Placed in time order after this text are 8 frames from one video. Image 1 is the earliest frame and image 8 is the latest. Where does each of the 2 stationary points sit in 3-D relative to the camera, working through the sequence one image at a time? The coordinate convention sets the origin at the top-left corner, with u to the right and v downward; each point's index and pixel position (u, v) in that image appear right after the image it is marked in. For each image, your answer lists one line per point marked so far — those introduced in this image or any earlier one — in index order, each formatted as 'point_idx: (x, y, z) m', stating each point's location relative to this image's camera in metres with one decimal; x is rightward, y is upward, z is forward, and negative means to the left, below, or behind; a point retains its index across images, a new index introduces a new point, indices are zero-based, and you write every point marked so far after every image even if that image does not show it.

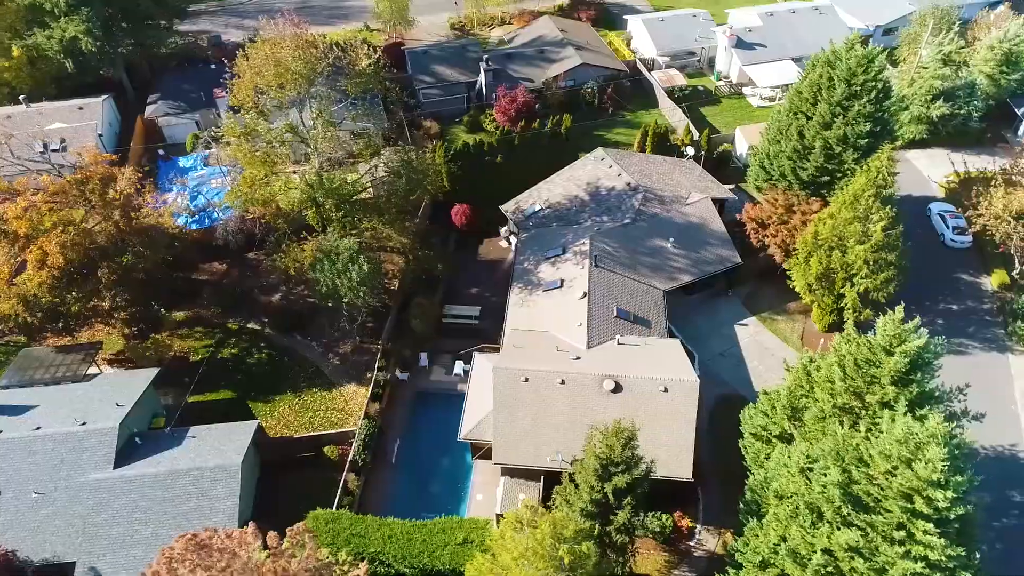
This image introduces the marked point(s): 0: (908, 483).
0: (+9.5, -4.8, +17.0) m
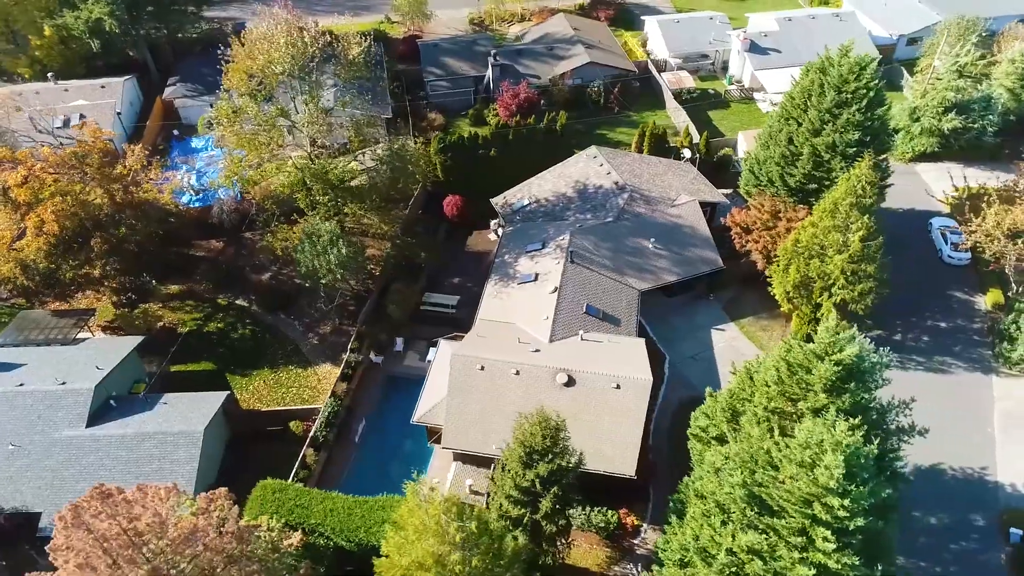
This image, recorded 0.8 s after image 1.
0: (+7.1, -4.9, +16.9) m
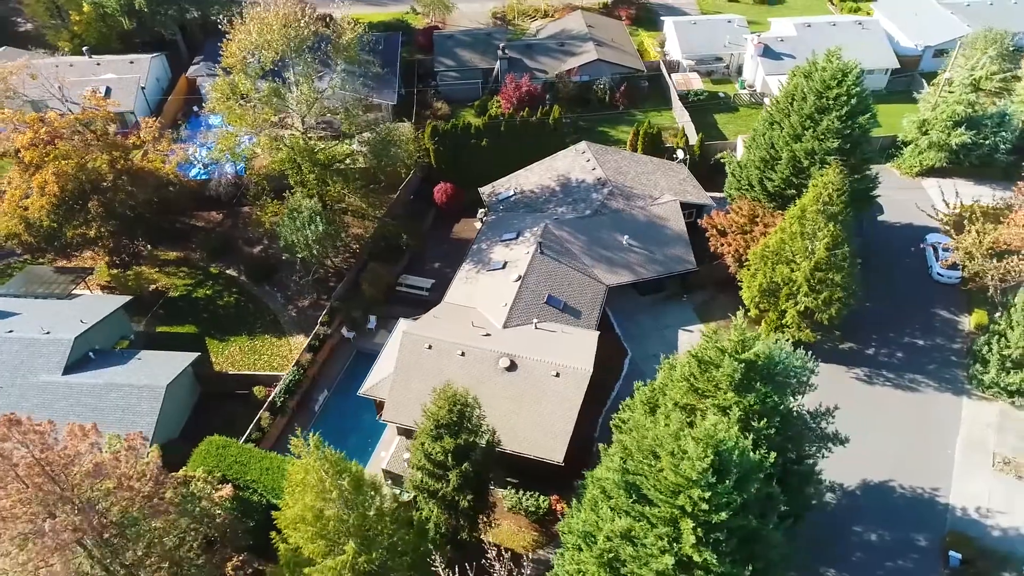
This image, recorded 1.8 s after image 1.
0: (+3.9, -4.7, +17.1) m
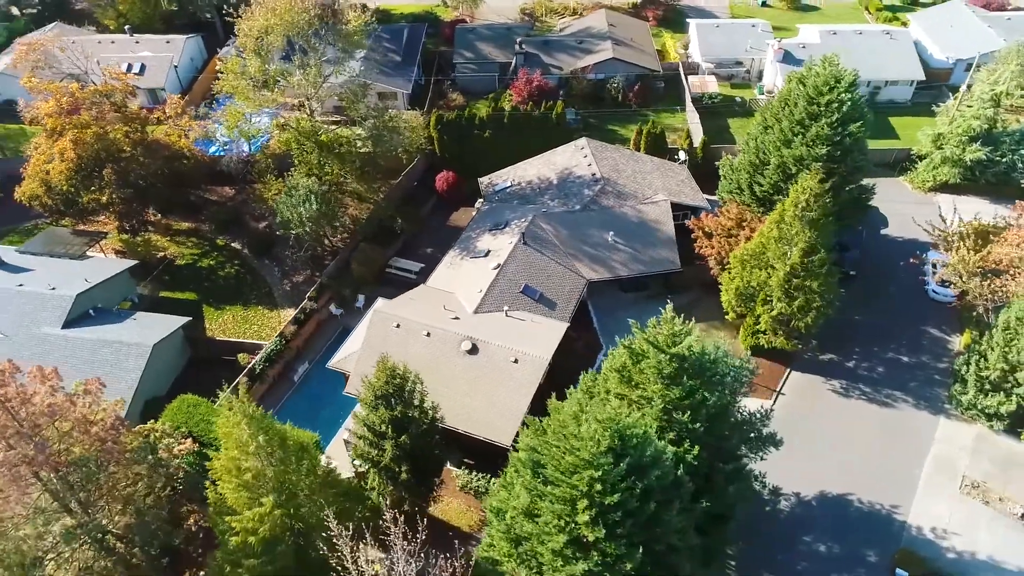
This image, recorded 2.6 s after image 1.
0: (+1.5, -4.3, +17.5) m
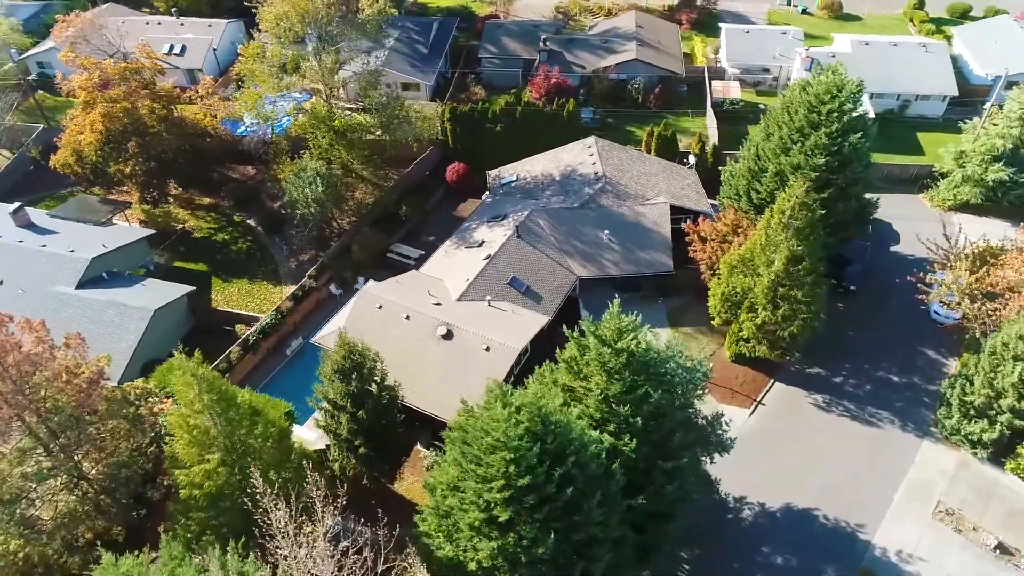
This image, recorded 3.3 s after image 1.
0: (-0.6, -4.0, +18.0) m
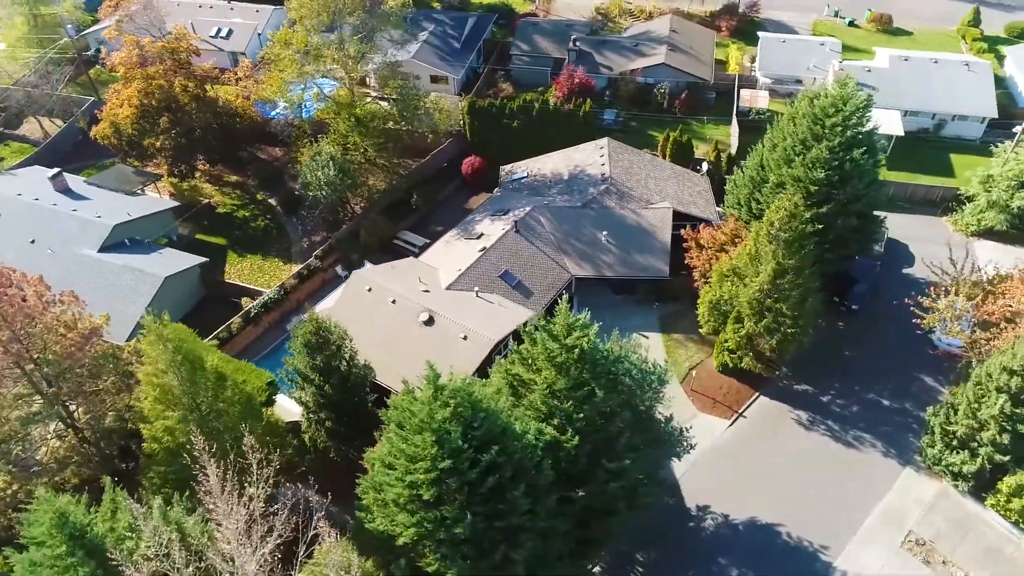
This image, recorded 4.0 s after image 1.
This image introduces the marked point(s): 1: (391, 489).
0: (-2.5, -3.6, +18.6) m
1: (-3.4, -5.6, +19.5) m
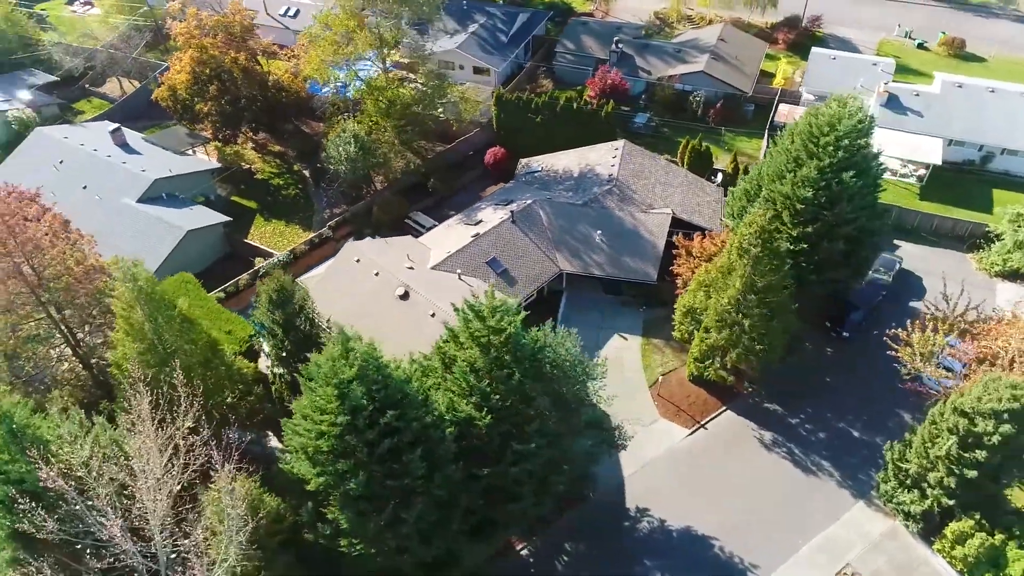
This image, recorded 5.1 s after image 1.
0: (-5.3, -2.6, +20.1) m
1: (-6.4, -4.5, +21.1) m
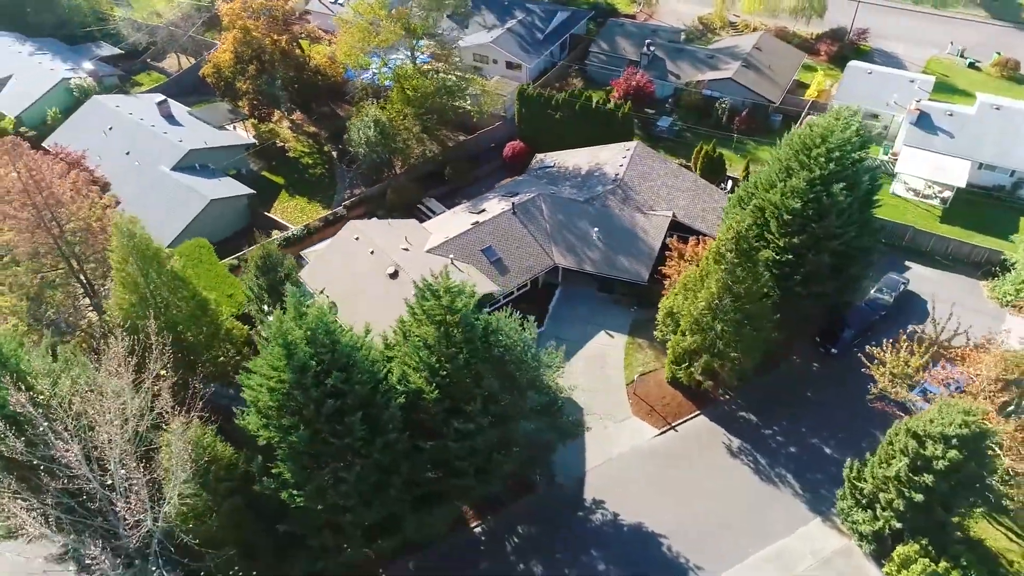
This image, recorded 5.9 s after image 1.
0: (-7.1, -1.5, +21.6) m
1: (-8.3, -3.4, +22.6) m
